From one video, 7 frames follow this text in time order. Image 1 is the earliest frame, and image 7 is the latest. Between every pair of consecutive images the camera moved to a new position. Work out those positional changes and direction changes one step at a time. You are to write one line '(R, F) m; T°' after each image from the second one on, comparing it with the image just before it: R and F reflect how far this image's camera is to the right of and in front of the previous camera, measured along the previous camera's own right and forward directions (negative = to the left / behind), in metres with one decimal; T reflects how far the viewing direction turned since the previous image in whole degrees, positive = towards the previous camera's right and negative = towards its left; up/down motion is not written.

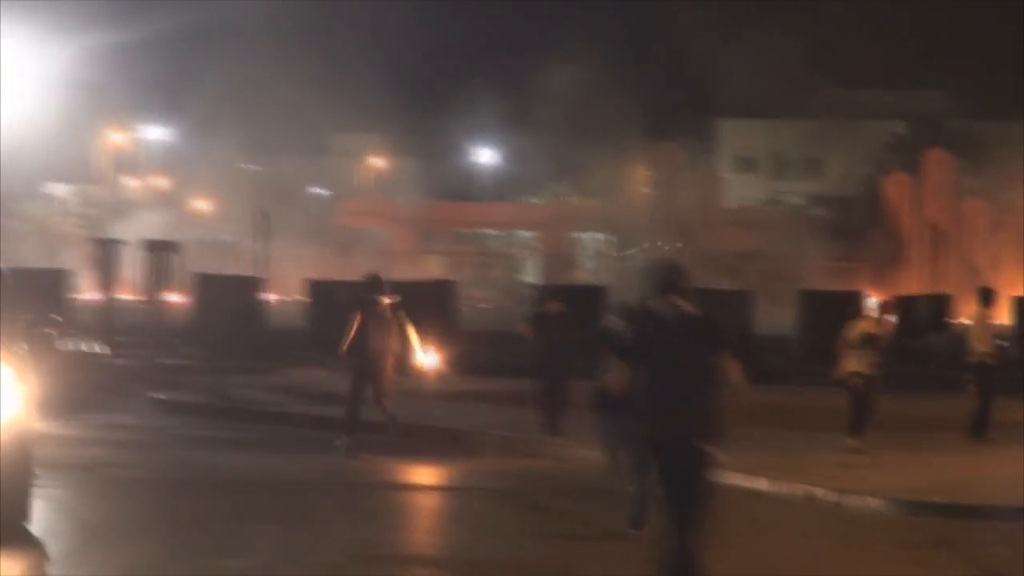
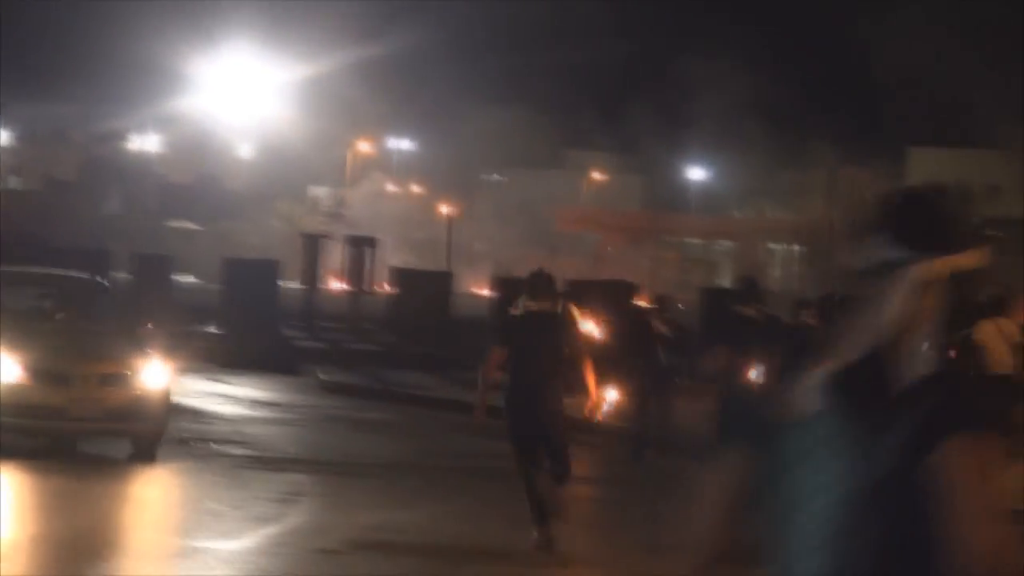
(+2.3, -3.4) m; -11°
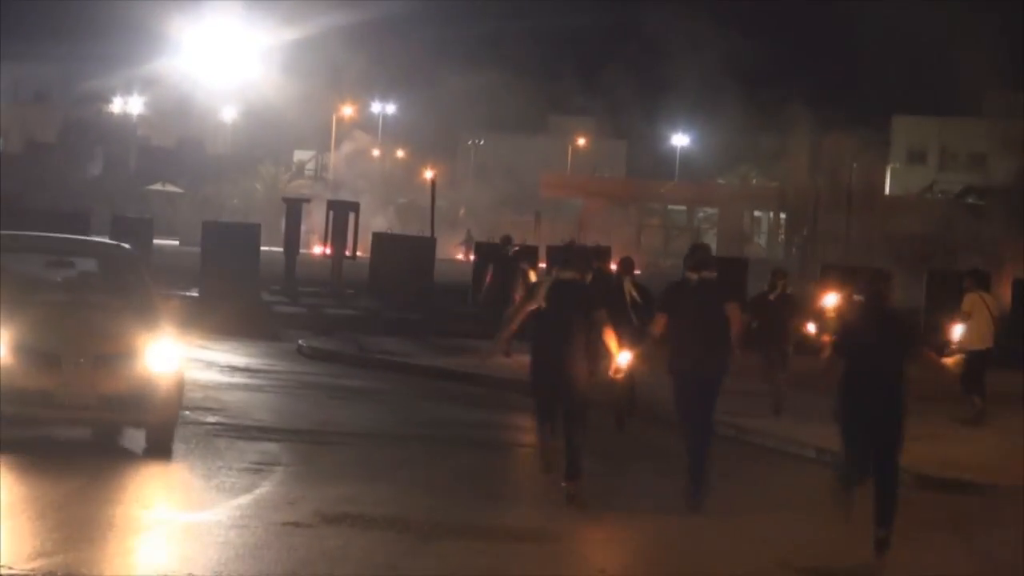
(0.0, +0.1) m; +1°
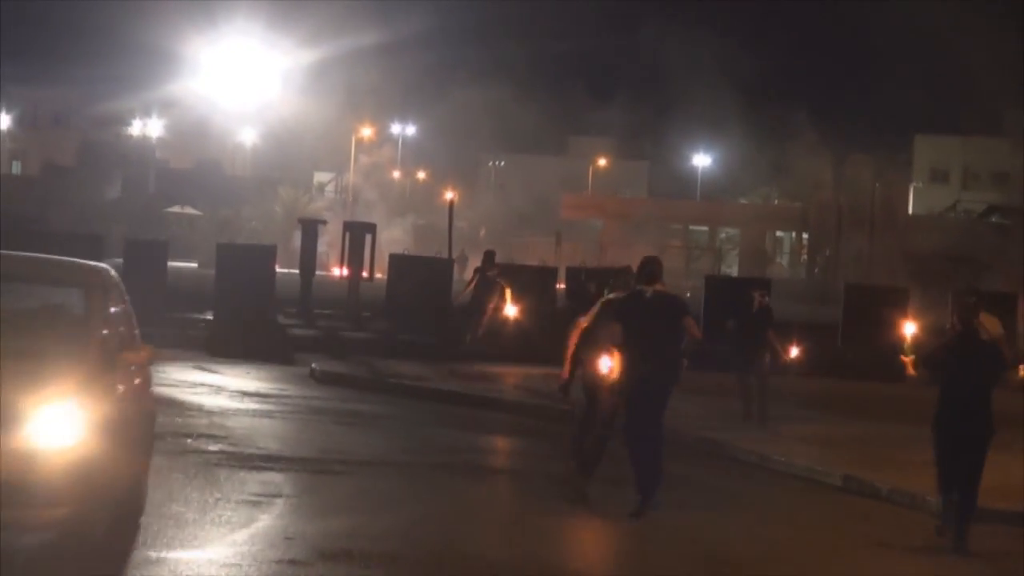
(0.0, +0.3) m; -1°
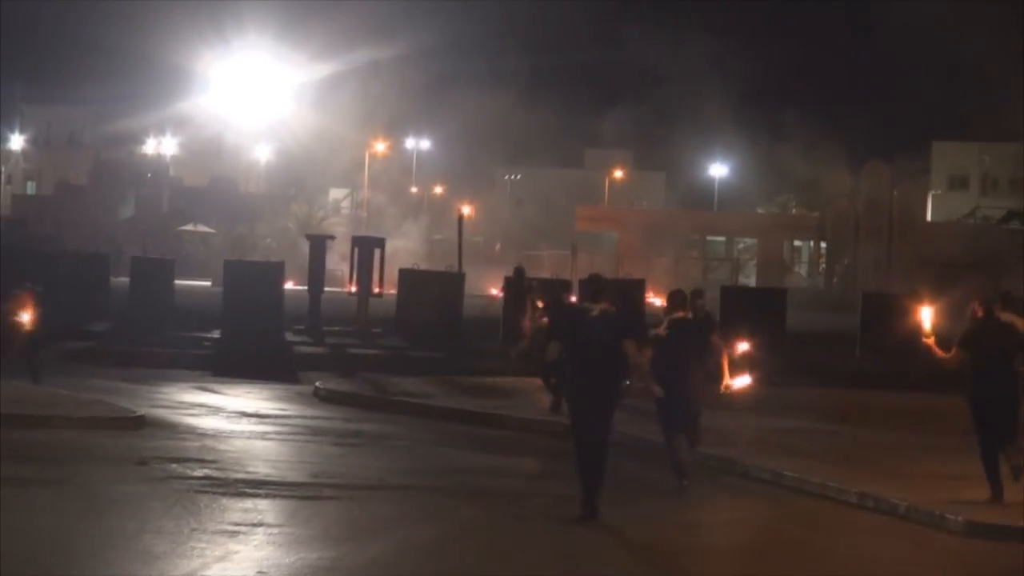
(+0.1, +0.3) m; -1°
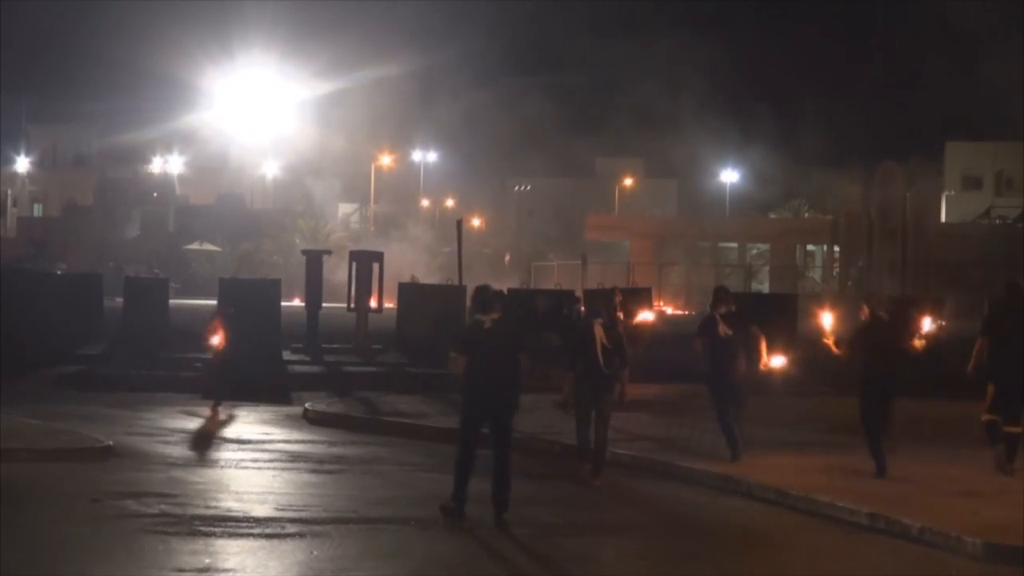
(+0.2, +0.5) m; -1°
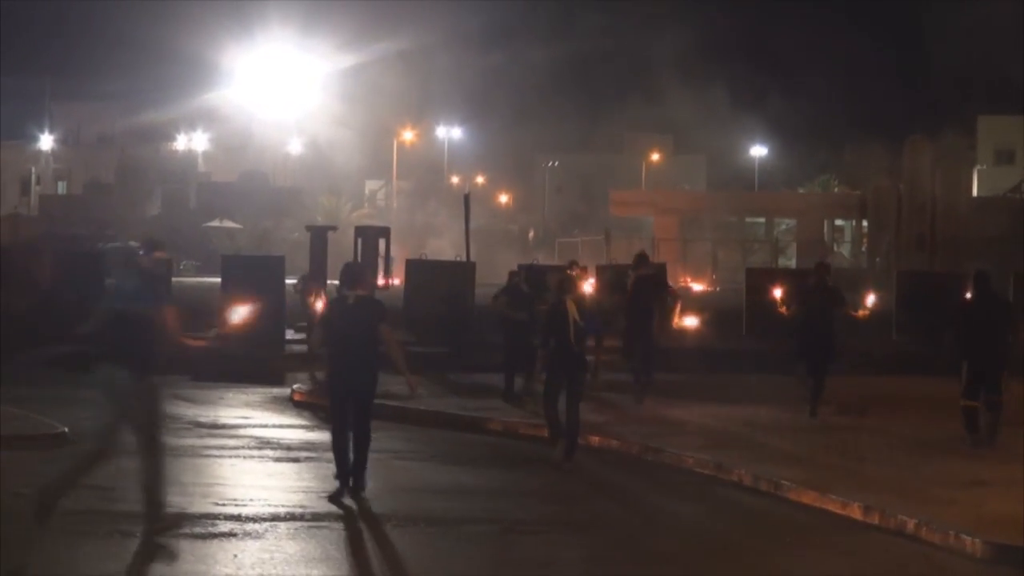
(+0.4, +0.5) m; -2°
